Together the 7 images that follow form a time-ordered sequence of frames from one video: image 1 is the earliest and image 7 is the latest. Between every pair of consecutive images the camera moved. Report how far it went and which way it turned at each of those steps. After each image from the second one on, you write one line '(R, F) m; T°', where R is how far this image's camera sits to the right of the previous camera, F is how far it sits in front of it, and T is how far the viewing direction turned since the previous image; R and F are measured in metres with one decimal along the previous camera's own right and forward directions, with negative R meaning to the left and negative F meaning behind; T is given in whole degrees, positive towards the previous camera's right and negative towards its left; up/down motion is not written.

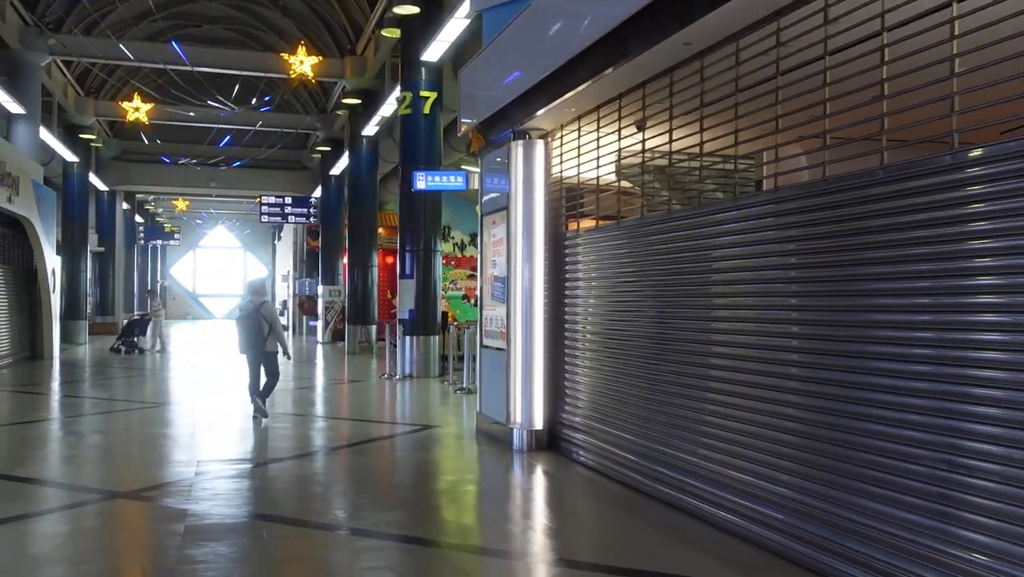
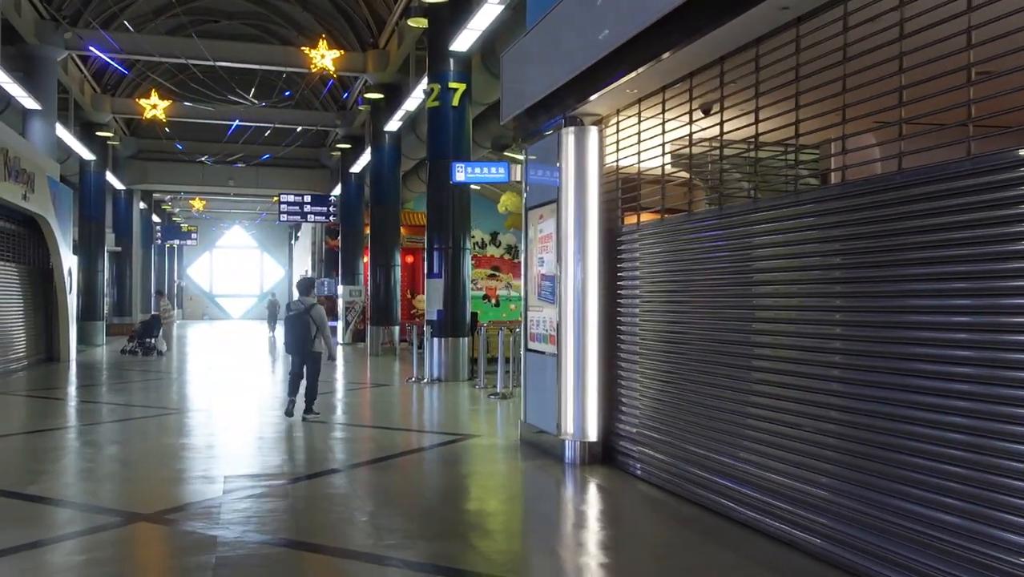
(-0.3, +0.6) m; -1°
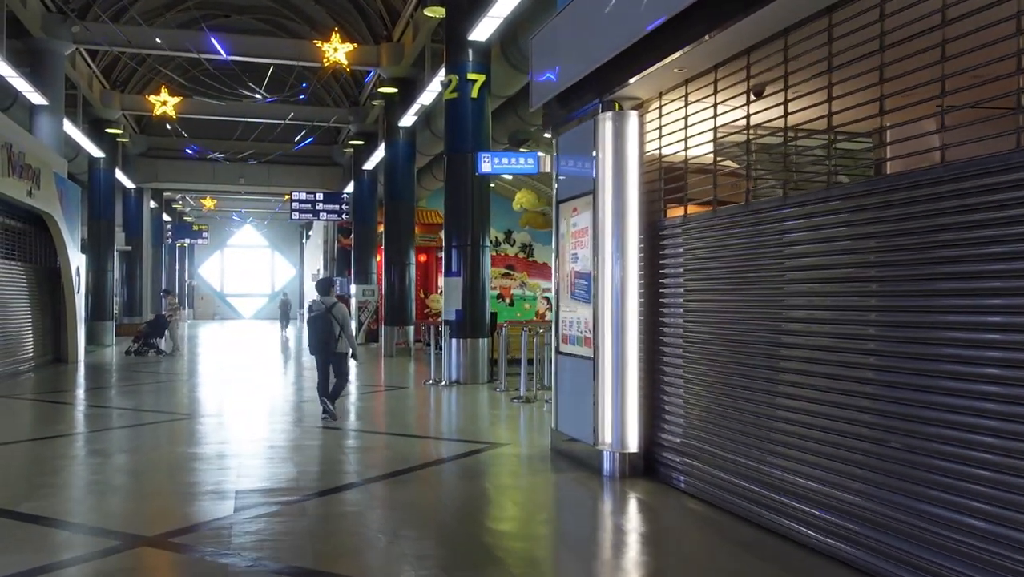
(-0.2, +0.5) m; -1°
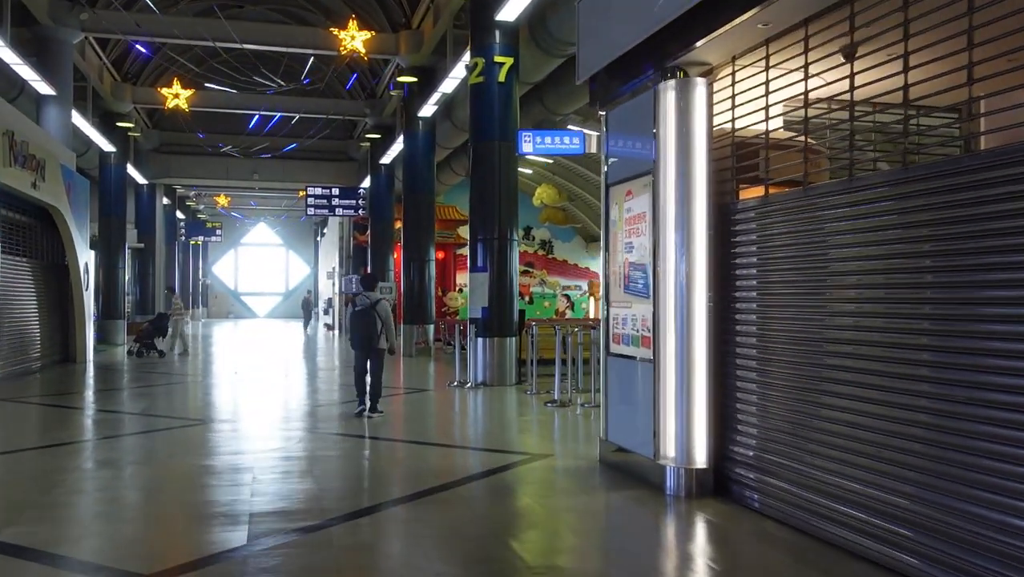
(-0.2, +0.7) m; -1°
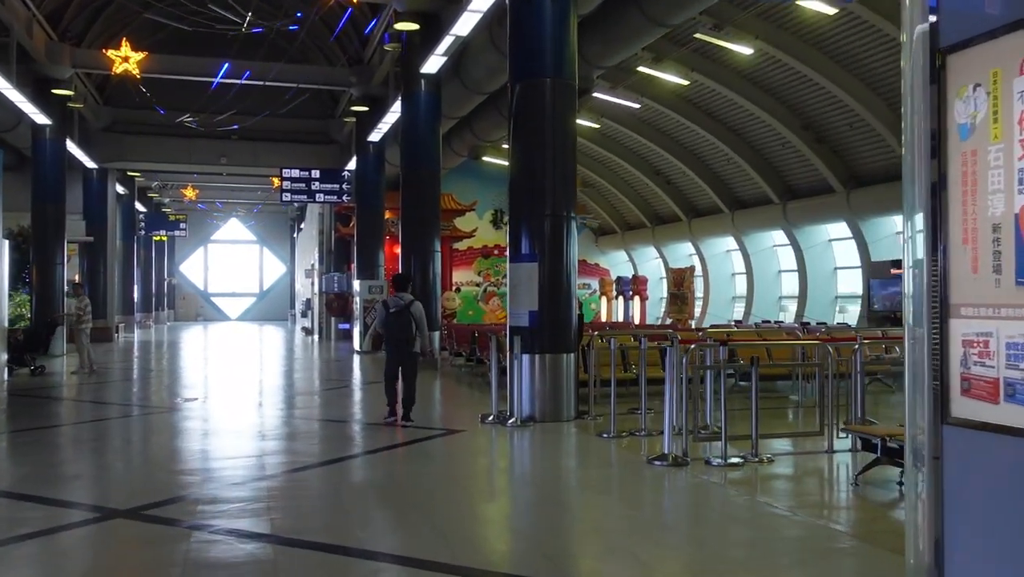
(-0.8, +3.5) m; +1°
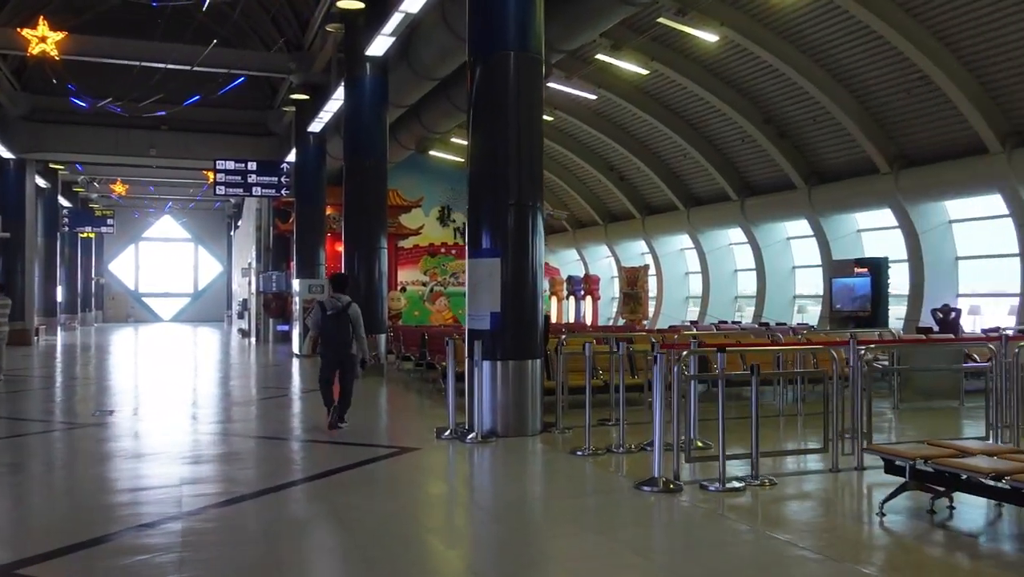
(-0.1, +0.9) m; +4°
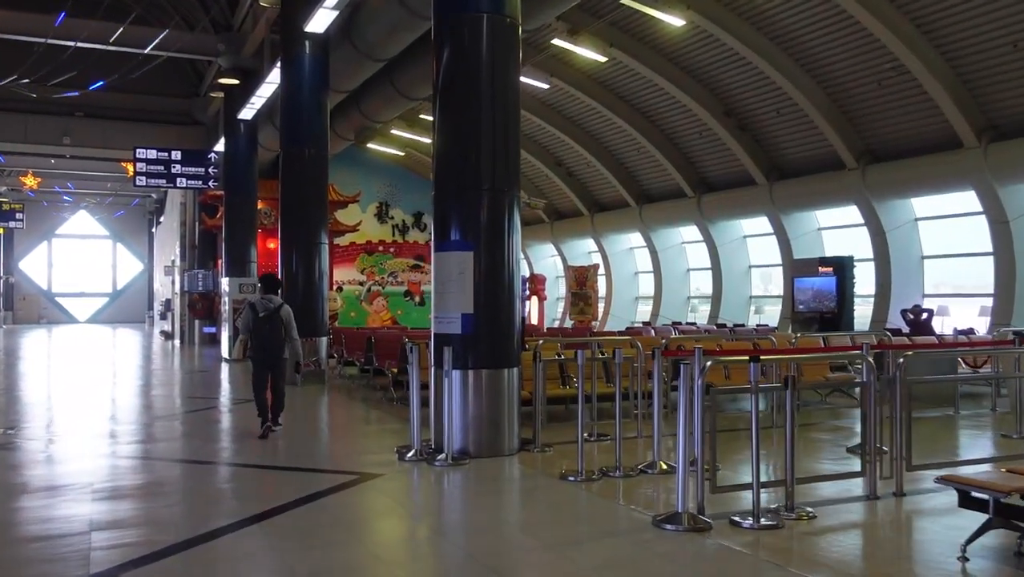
(-0.3, +1.0) m; +4°
